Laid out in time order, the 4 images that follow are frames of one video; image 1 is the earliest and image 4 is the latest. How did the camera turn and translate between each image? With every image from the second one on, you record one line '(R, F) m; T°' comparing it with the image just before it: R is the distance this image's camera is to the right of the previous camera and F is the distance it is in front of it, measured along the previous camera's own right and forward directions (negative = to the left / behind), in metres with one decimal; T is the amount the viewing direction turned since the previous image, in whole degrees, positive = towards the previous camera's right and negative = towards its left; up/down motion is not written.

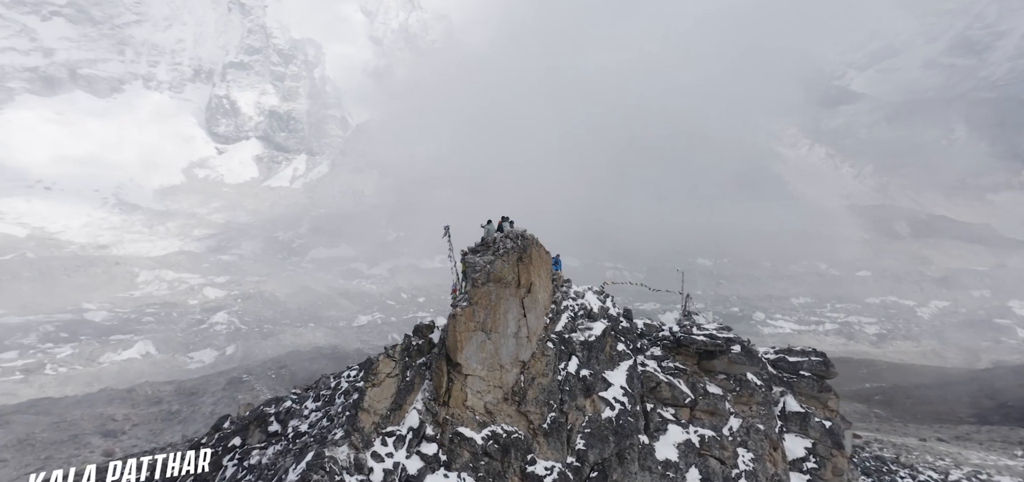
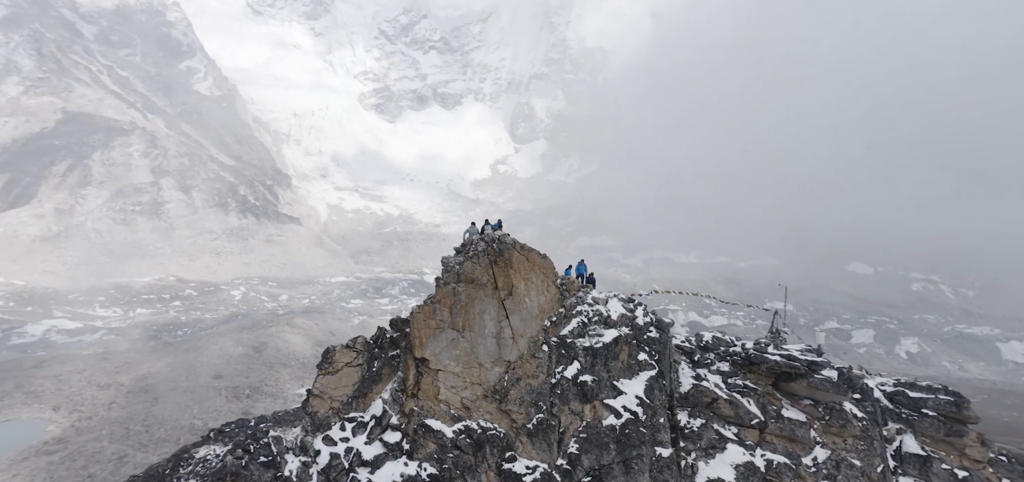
(+7.1, -1.4) m; -5°
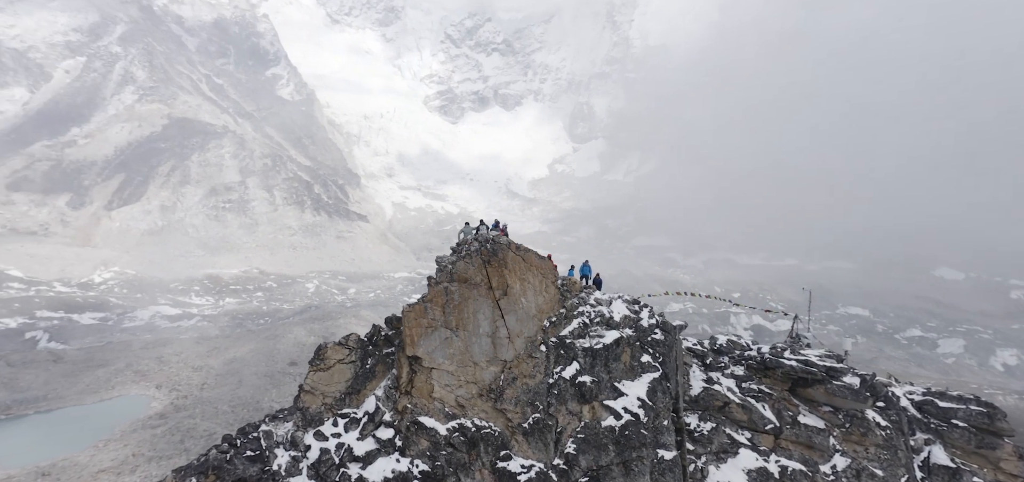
(+1.5, -0.6) m; -1°
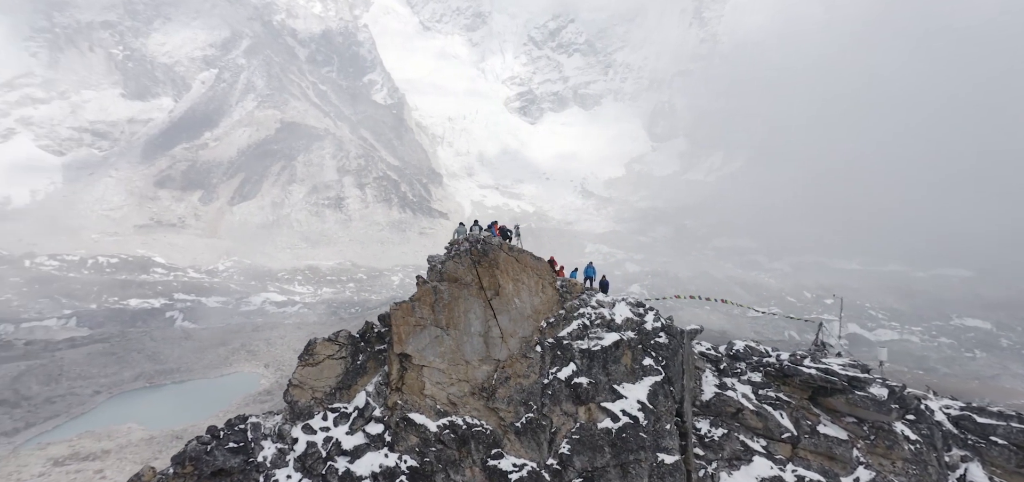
(+1.9, -1.0) m; -1°
